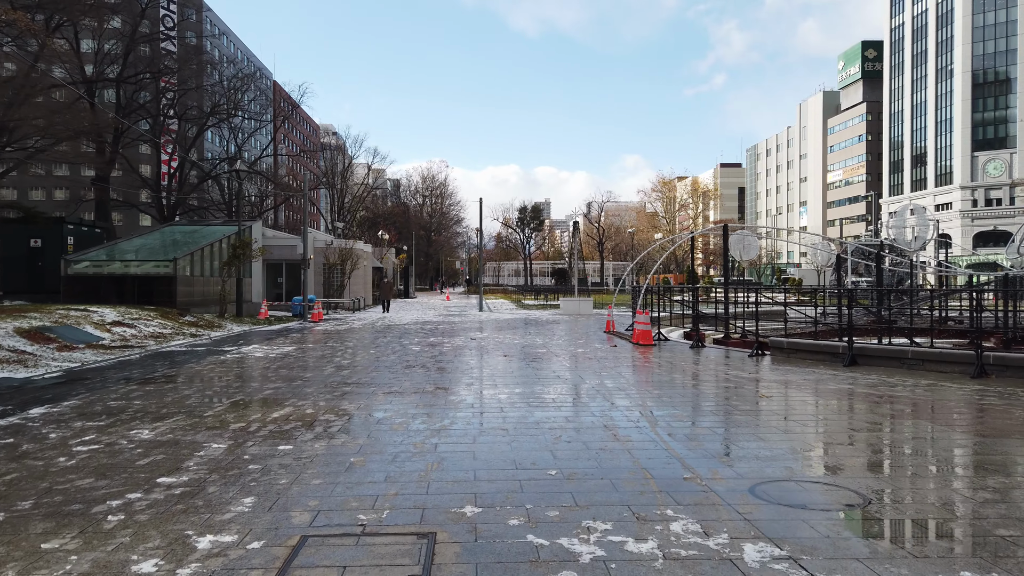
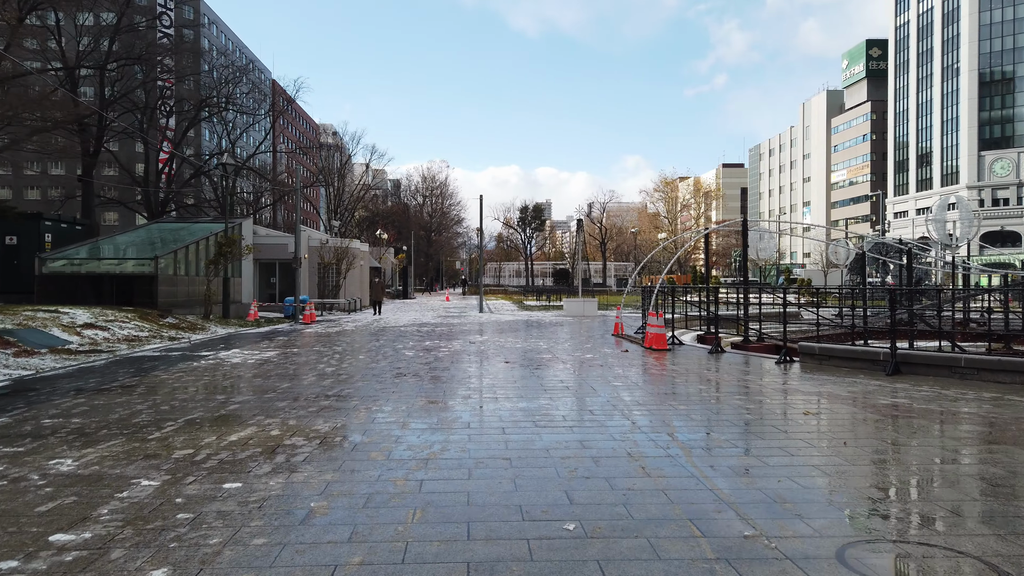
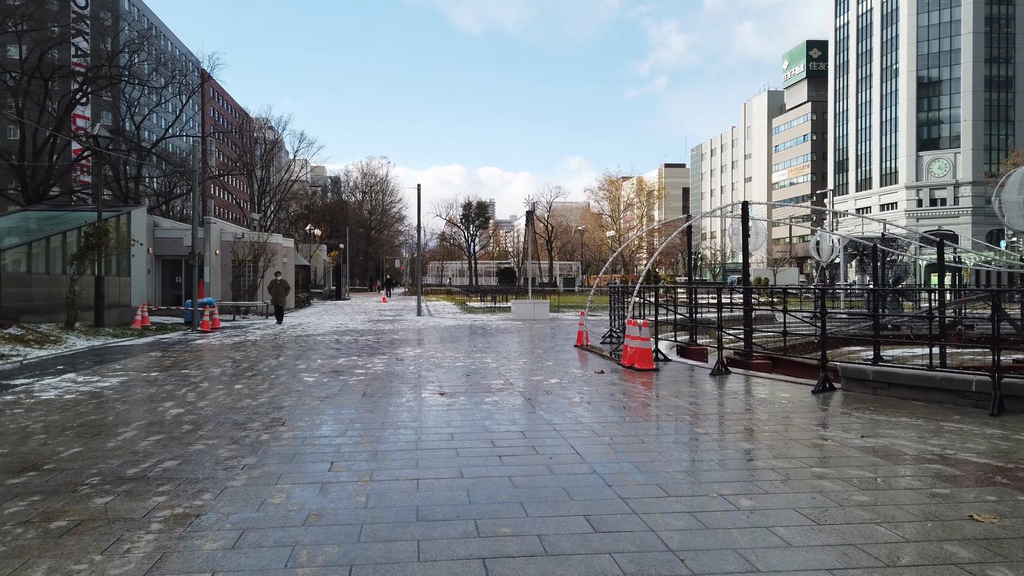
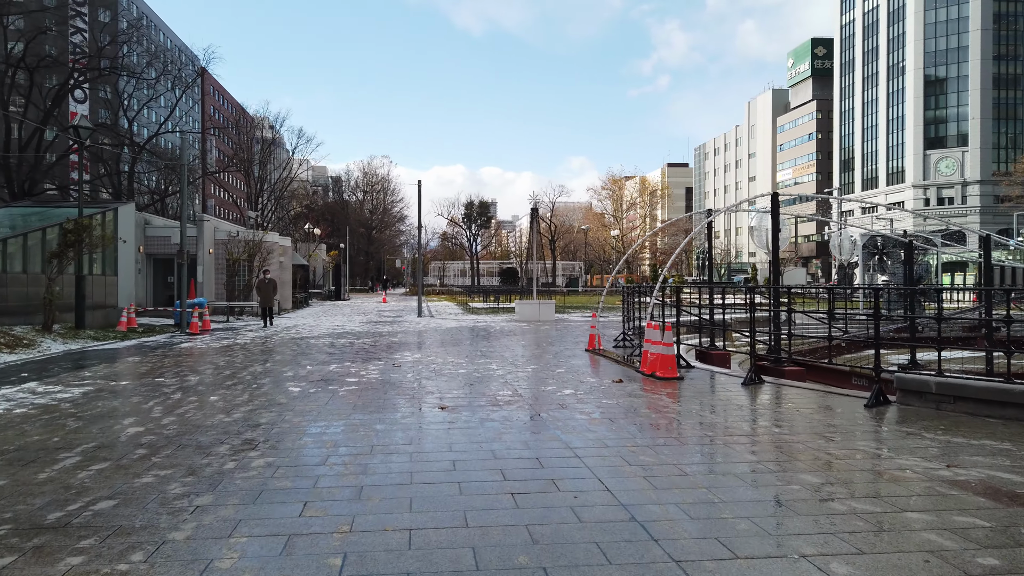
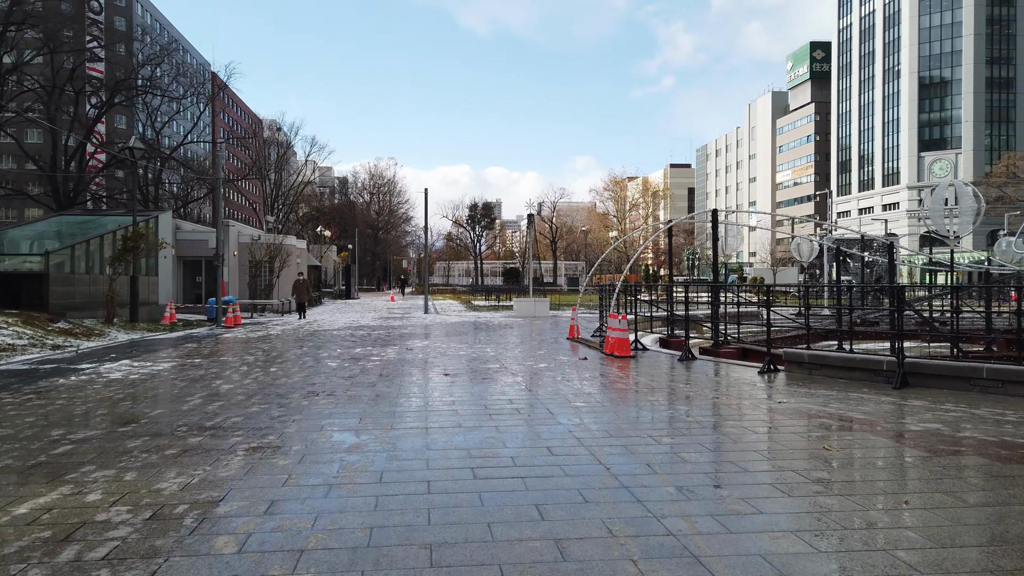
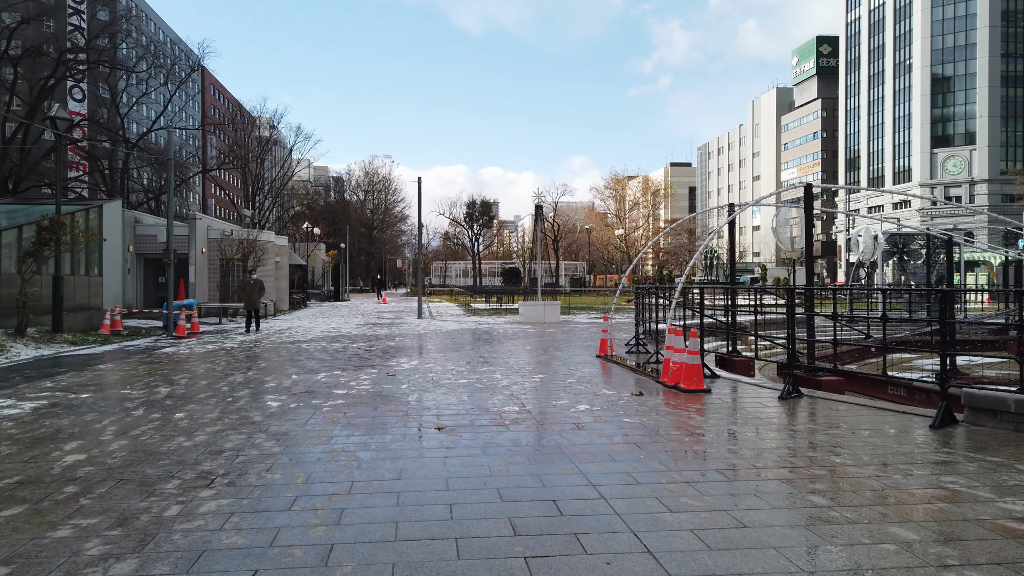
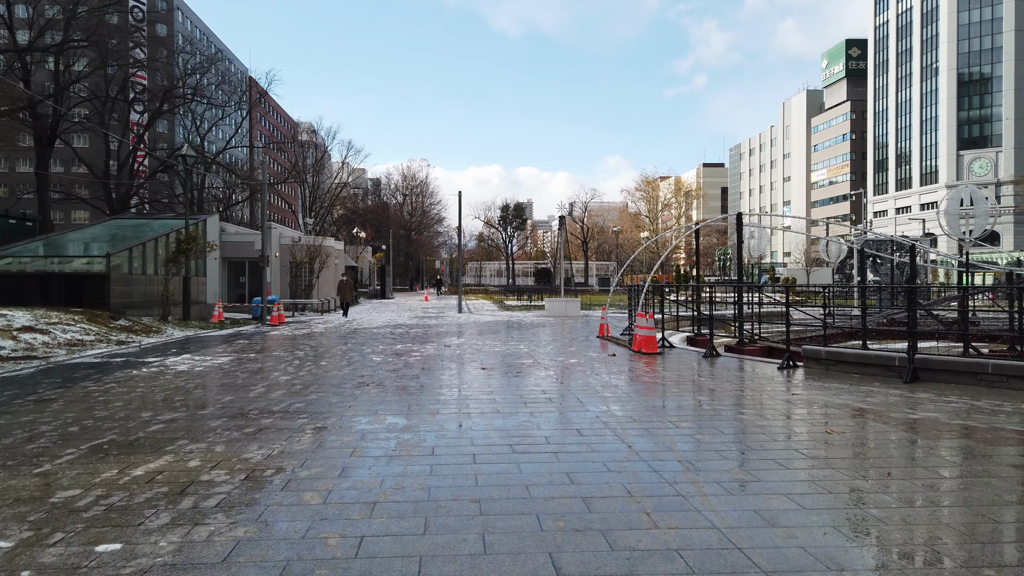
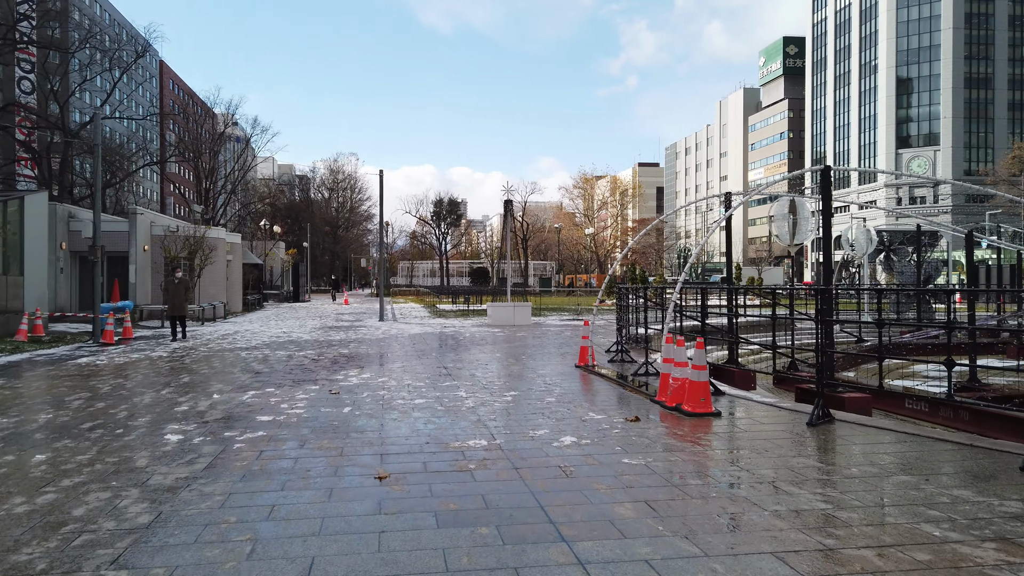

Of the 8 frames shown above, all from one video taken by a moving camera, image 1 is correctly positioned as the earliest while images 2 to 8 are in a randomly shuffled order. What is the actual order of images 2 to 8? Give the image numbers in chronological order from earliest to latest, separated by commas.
2, 7, 5, 3, 4, 6, 8
